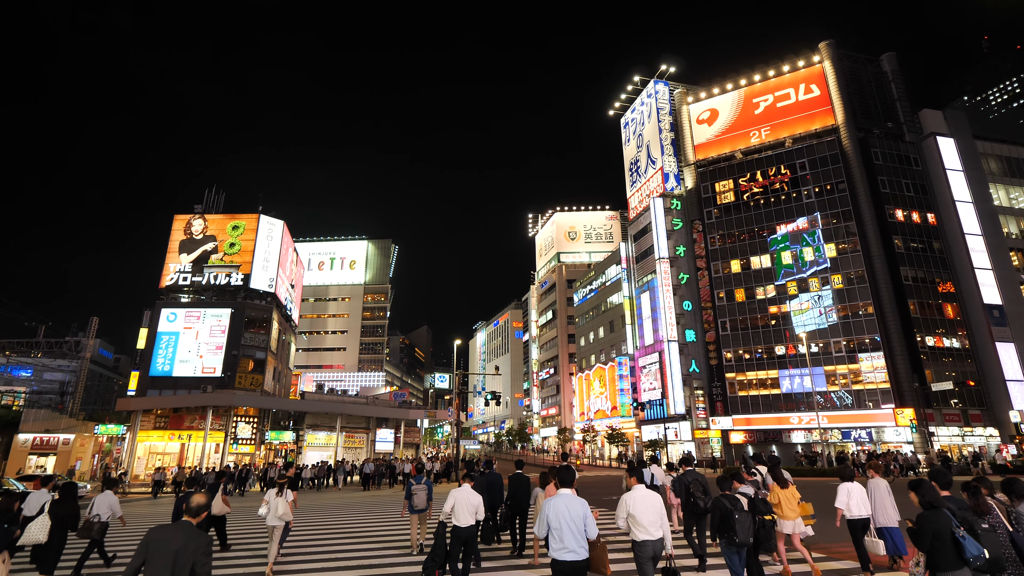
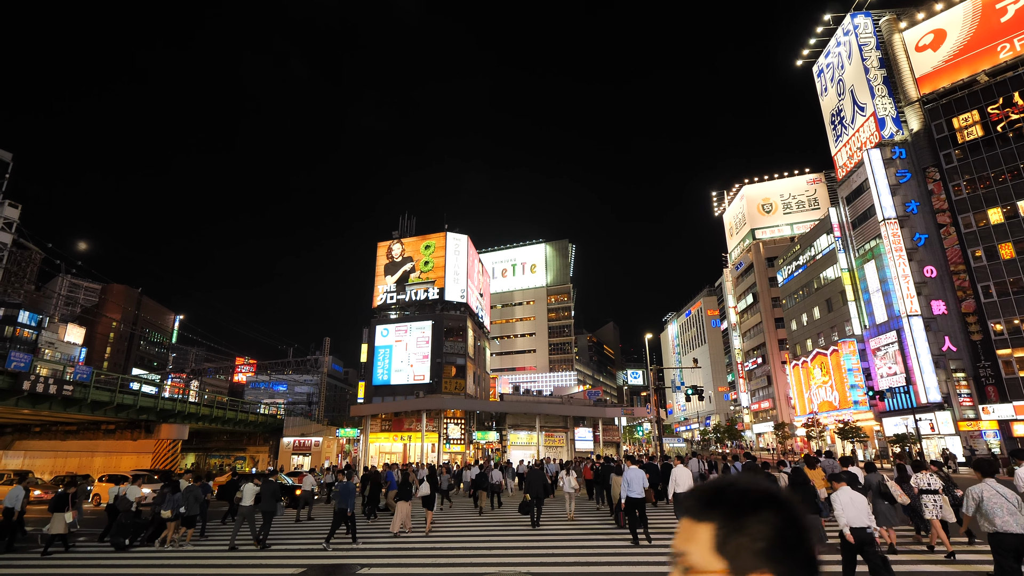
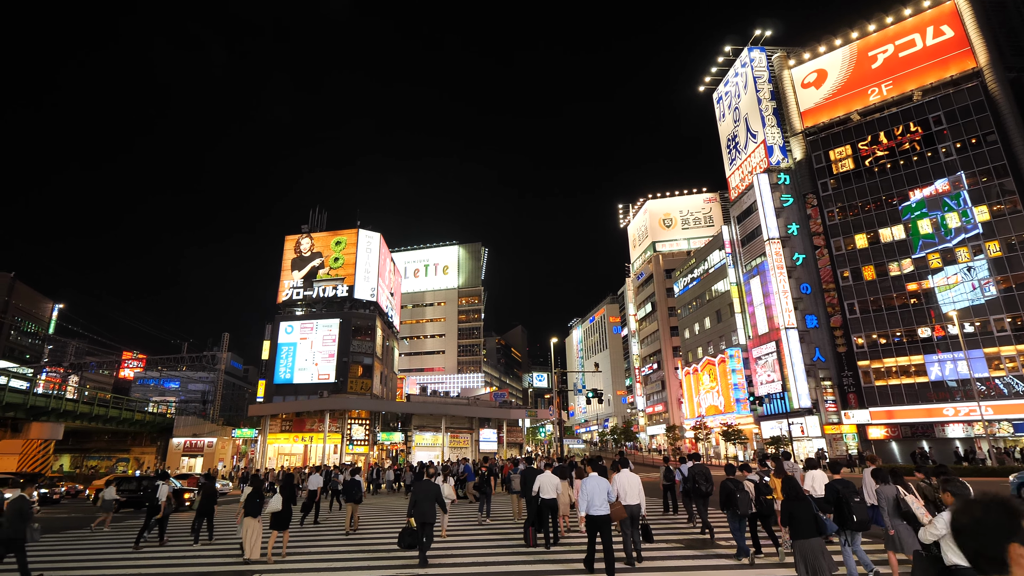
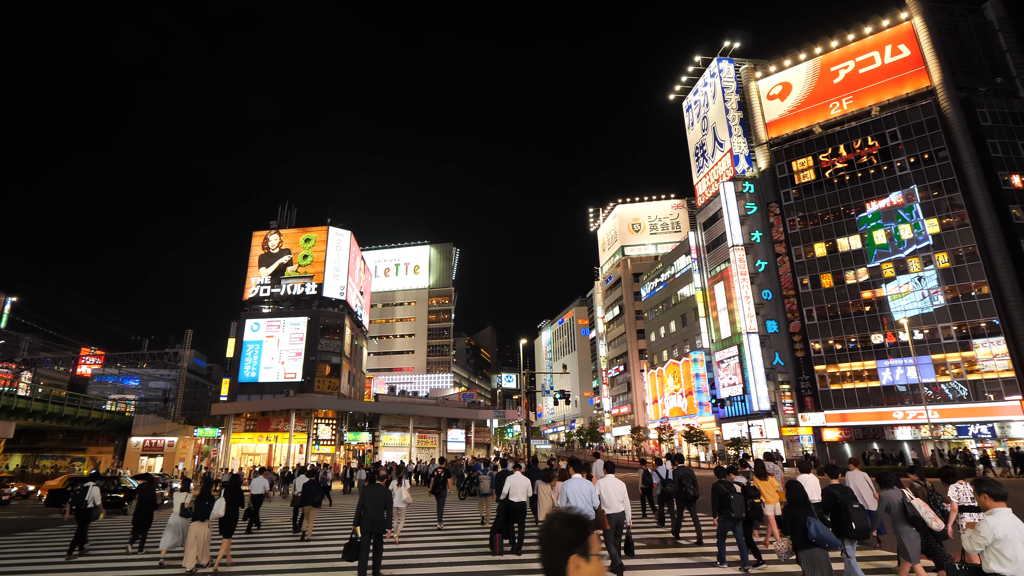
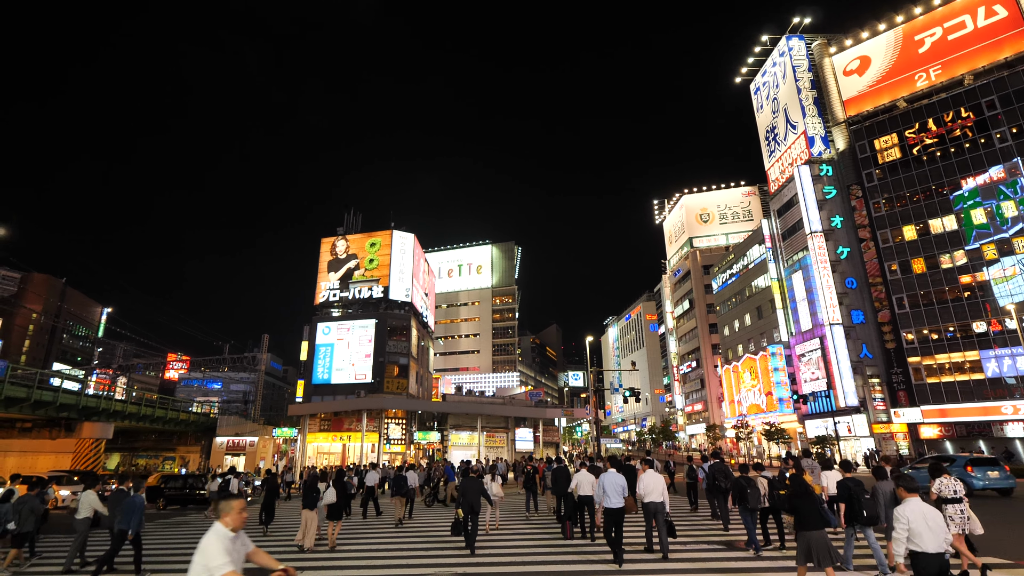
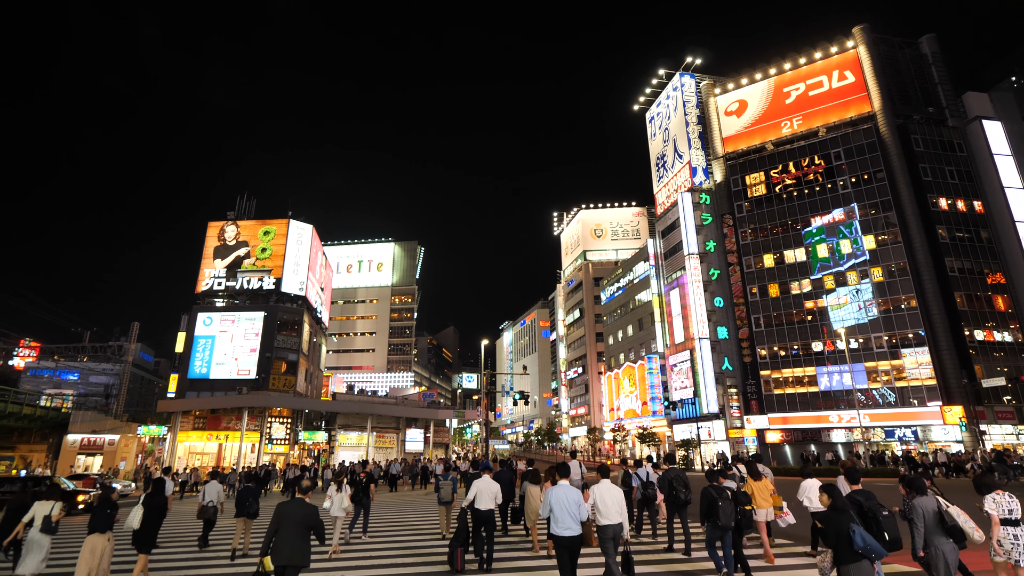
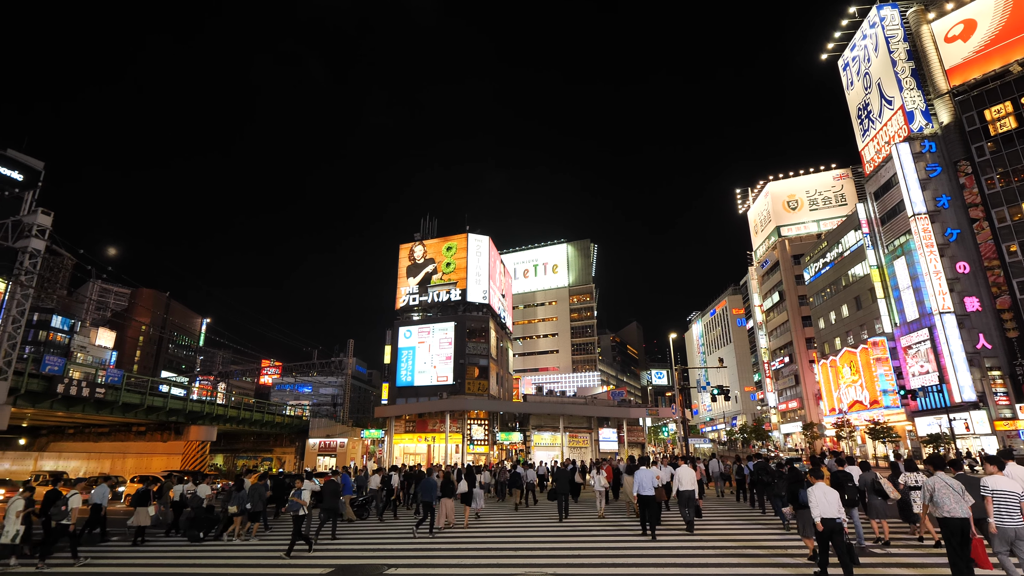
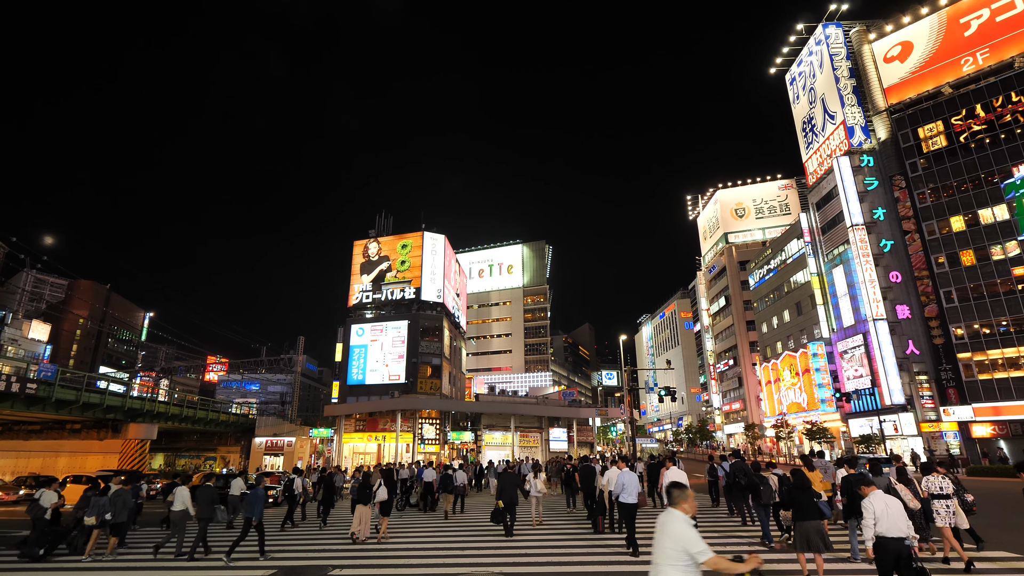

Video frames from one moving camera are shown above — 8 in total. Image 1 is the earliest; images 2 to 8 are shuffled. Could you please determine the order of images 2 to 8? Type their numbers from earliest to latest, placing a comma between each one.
6, 4, 3, 5, 8, 2, 7
